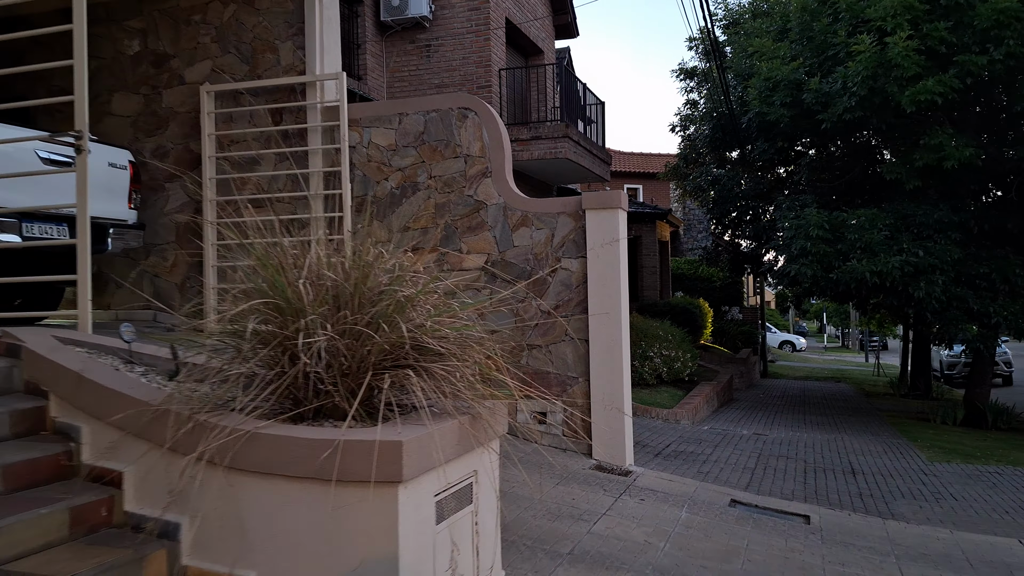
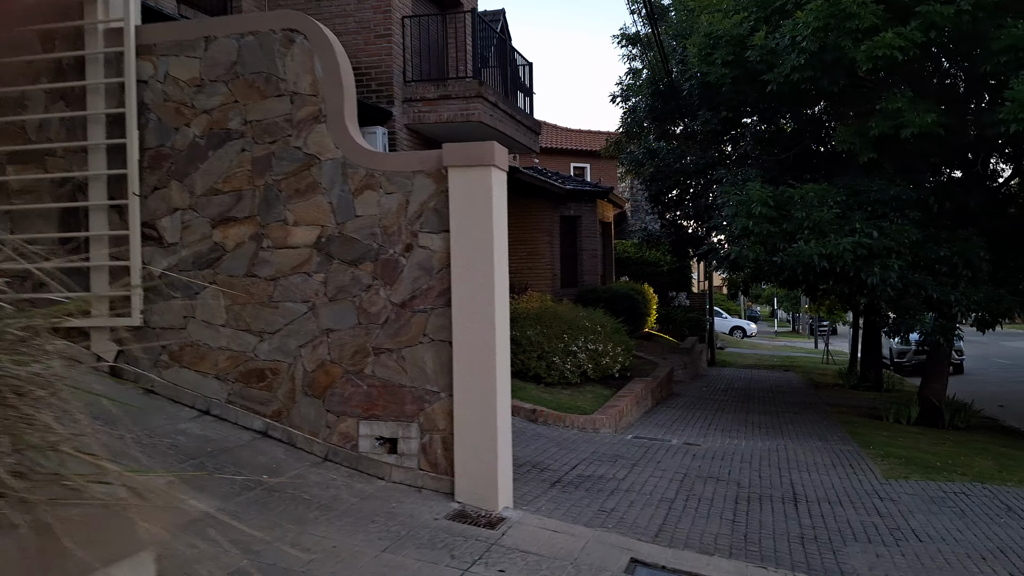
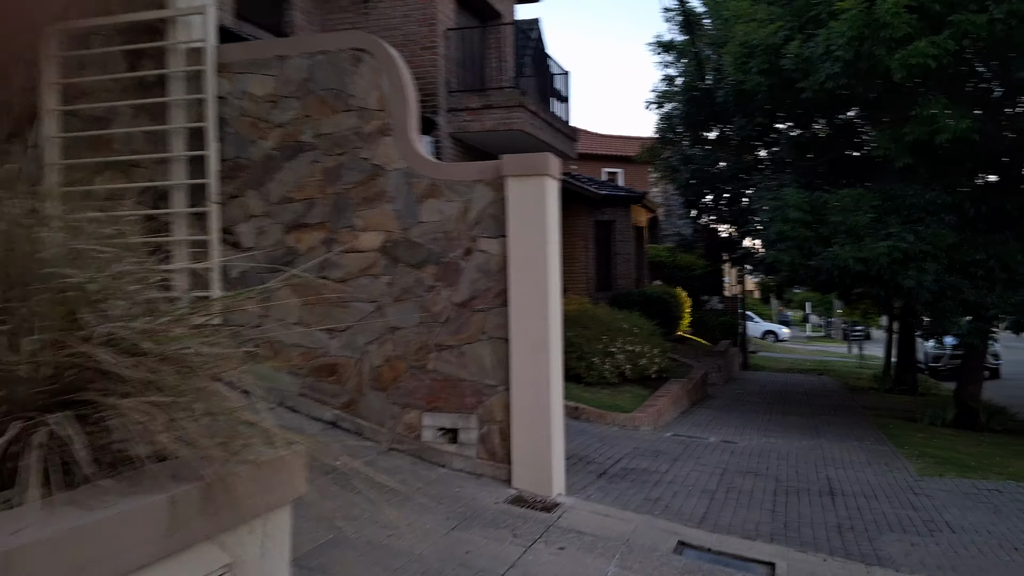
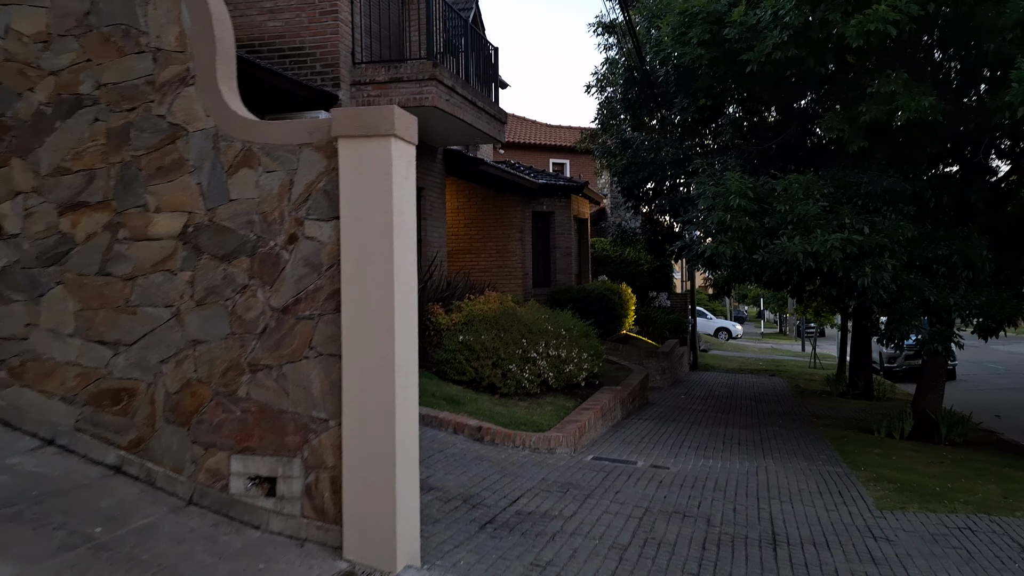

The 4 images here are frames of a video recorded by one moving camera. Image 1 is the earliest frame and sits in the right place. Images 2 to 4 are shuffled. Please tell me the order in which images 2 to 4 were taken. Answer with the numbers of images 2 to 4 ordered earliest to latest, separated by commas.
3, 2, 4
